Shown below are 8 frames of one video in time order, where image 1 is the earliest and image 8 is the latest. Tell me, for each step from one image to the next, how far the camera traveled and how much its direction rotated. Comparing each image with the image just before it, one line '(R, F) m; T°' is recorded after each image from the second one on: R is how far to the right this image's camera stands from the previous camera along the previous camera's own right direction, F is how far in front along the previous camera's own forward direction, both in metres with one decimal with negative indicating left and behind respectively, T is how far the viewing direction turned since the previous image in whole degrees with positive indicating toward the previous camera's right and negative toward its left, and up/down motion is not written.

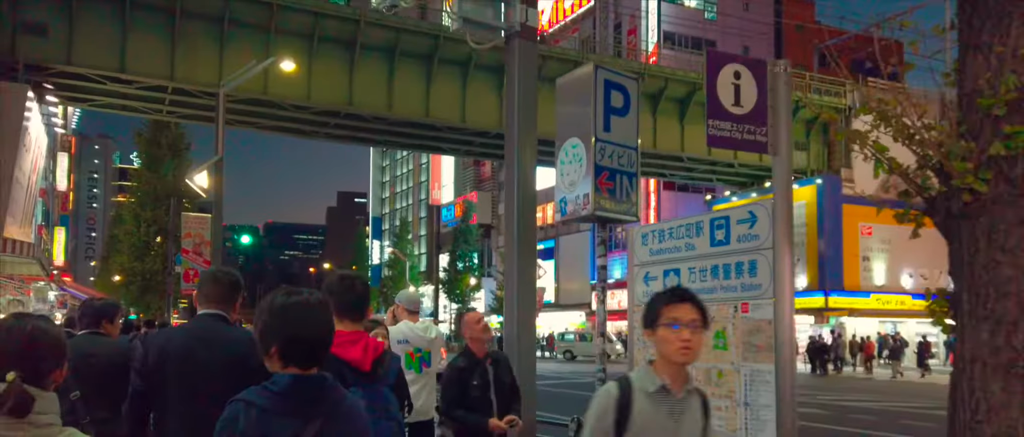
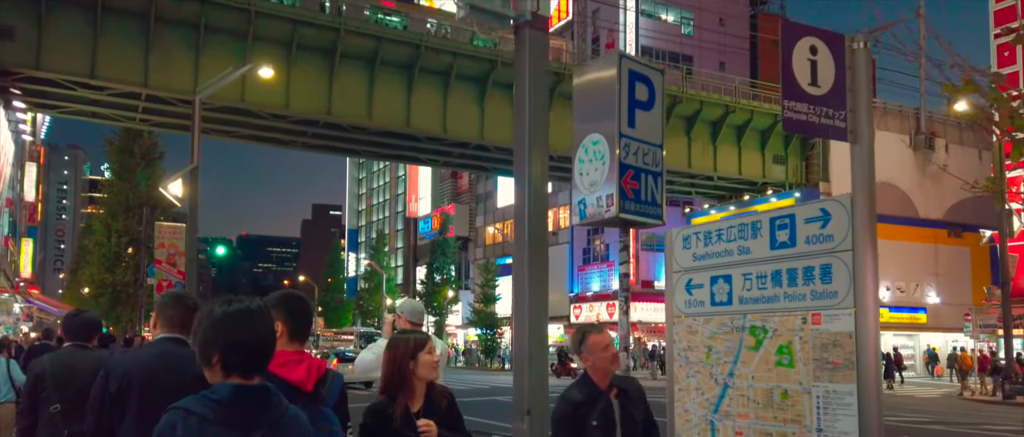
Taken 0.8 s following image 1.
(-0.2, +0.5) m; +2°
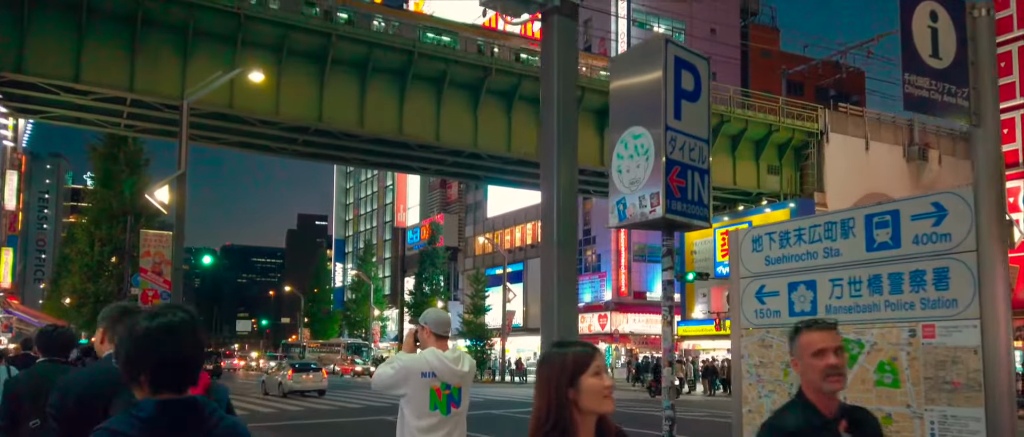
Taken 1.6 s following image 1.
(-0.2, +0.5) m; +1°
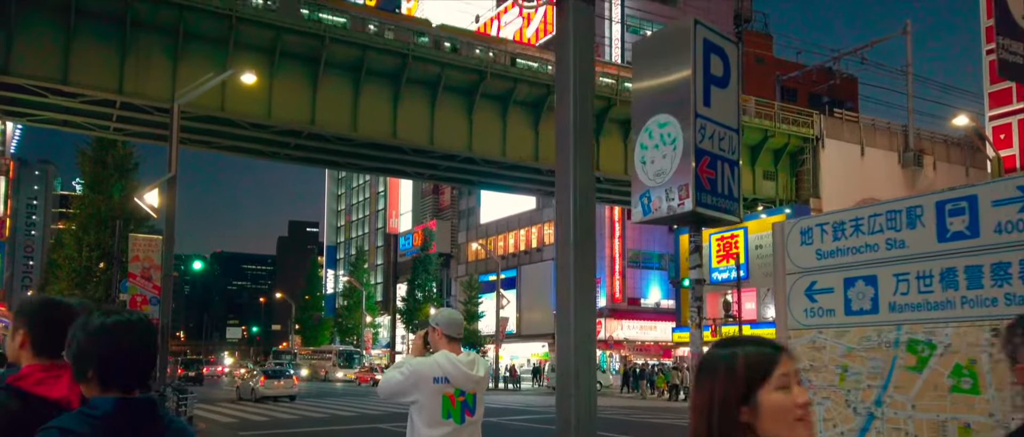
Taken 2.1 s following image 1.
(-0.1, +0.3) m; +1°
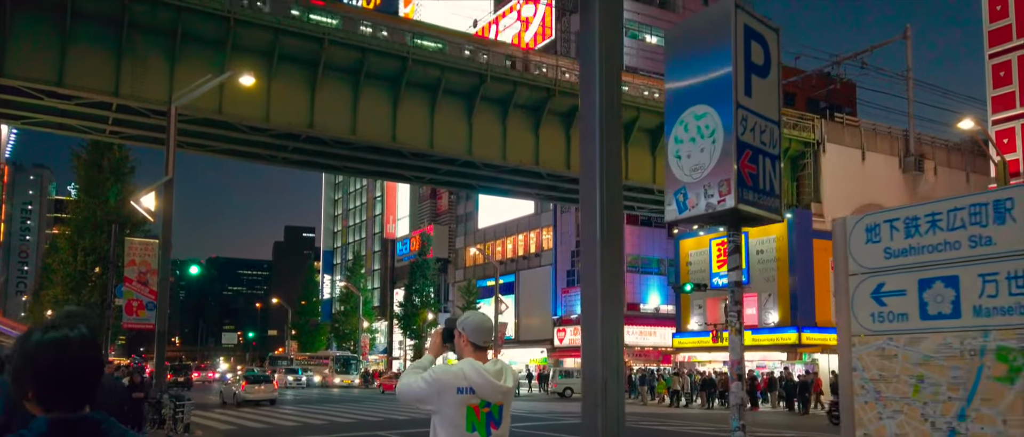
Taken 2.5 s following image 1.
(-0.1, +0.3) m; 0°
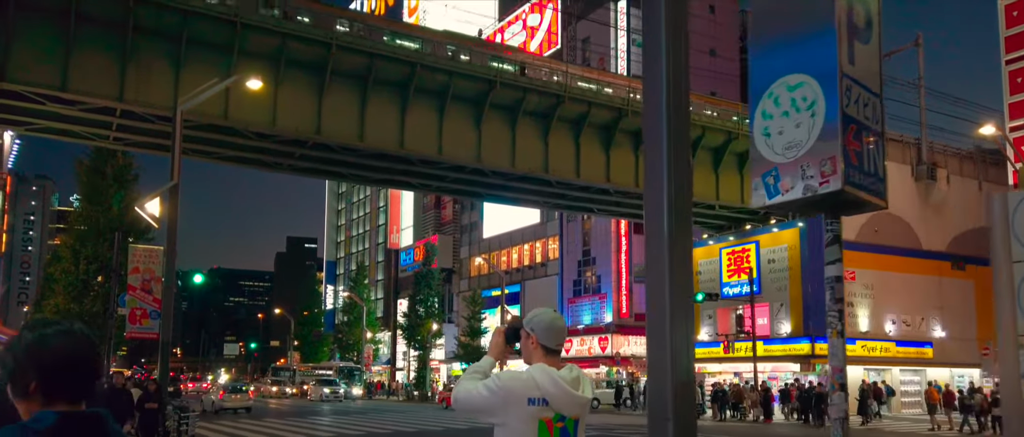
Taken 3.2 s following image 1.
(-0.3, +0.5) m; 0°
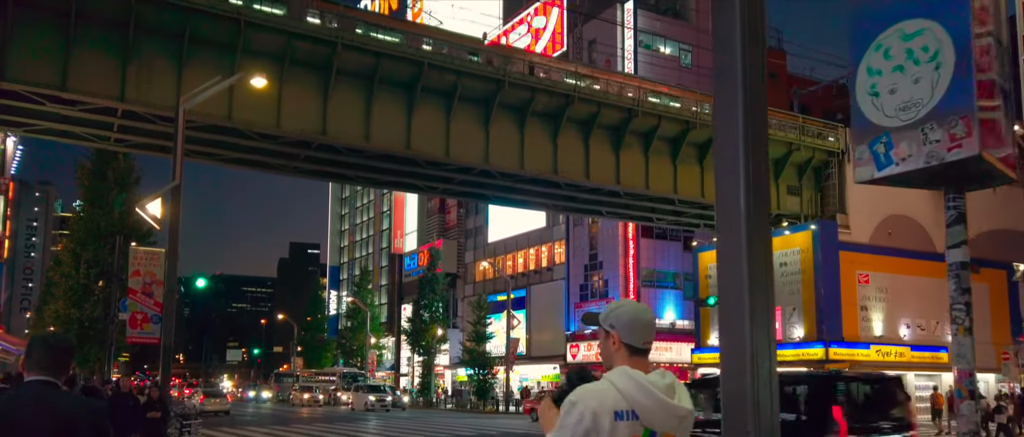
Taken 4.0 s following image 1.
(-0.2, +0.6) m; 0°
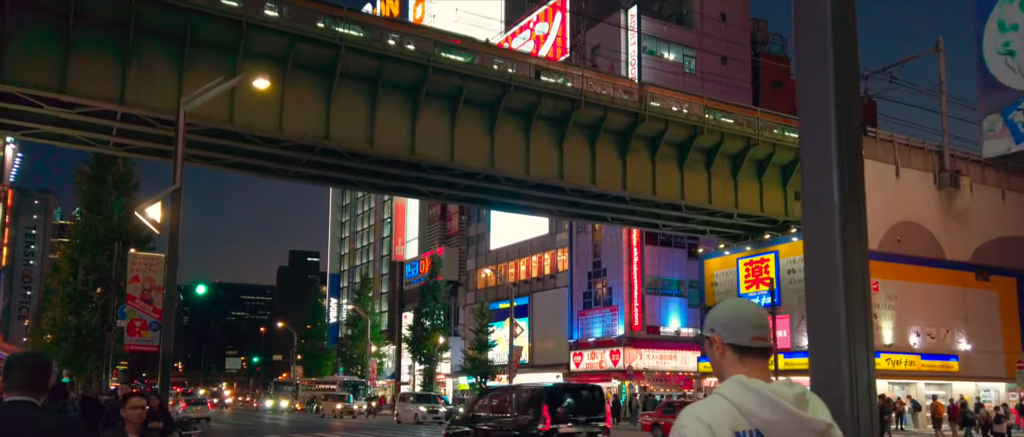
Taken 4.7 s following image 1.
(-0.2, +0.5) m; 0°
